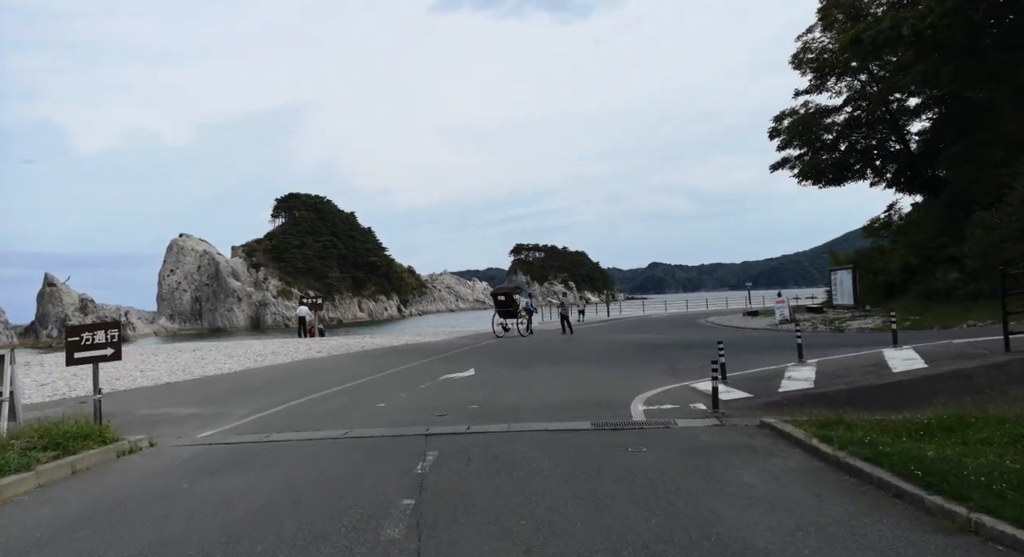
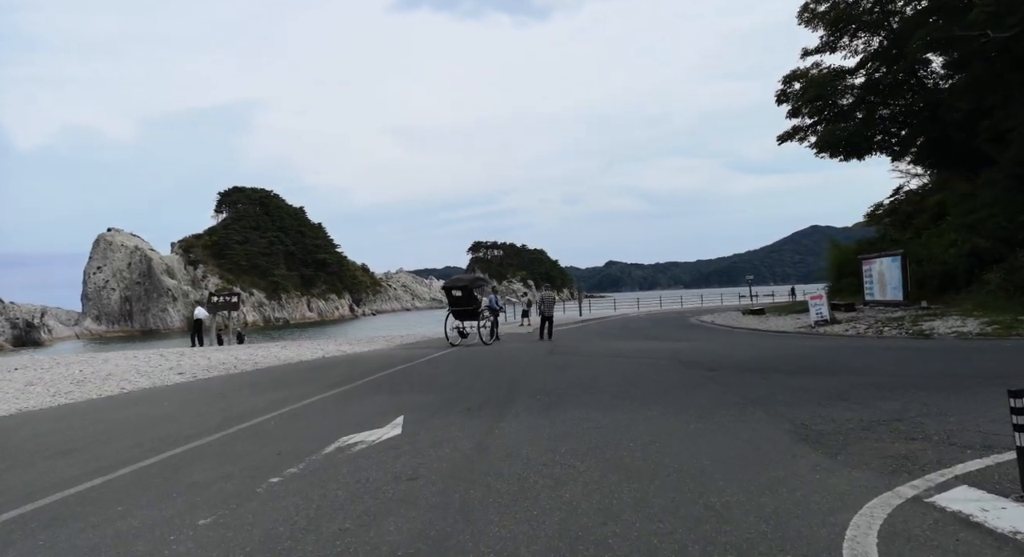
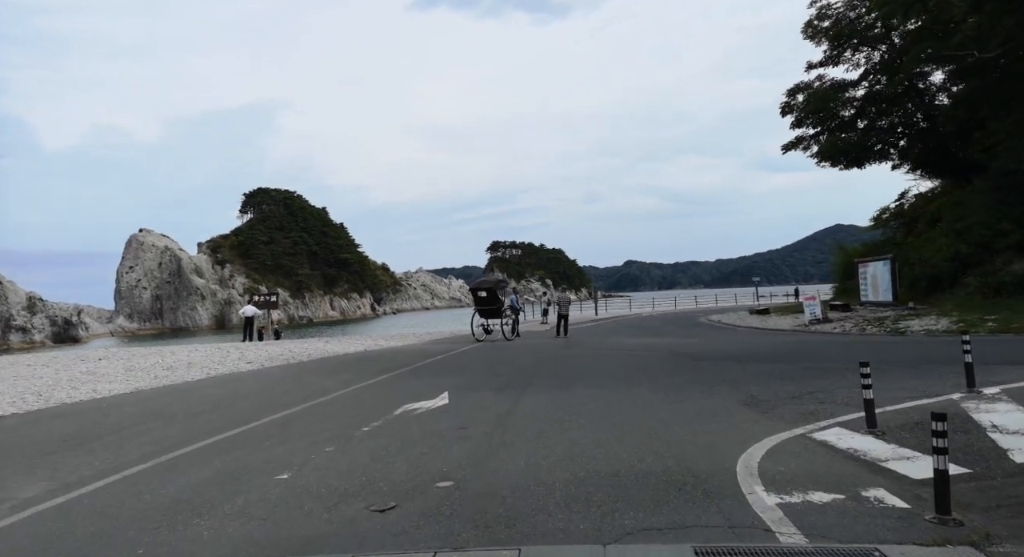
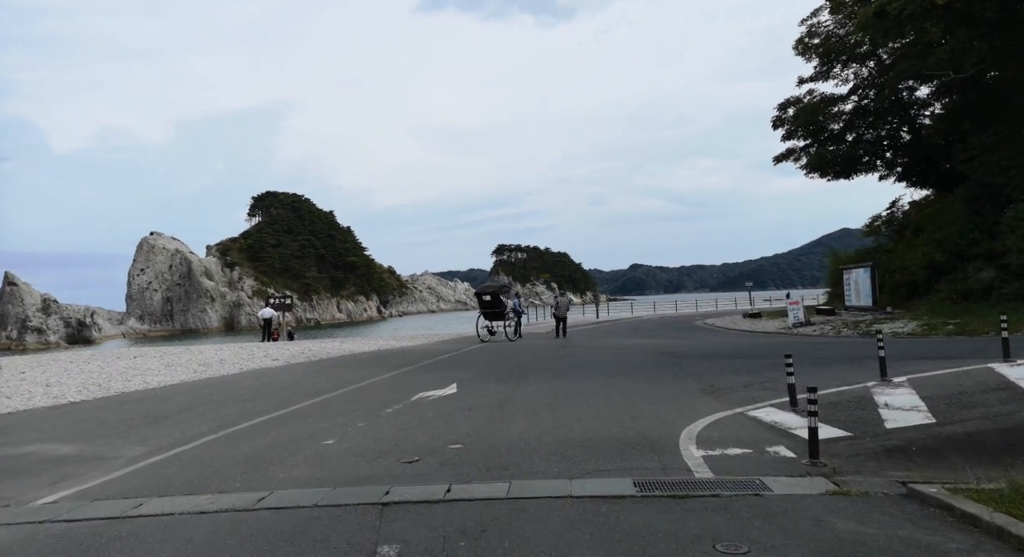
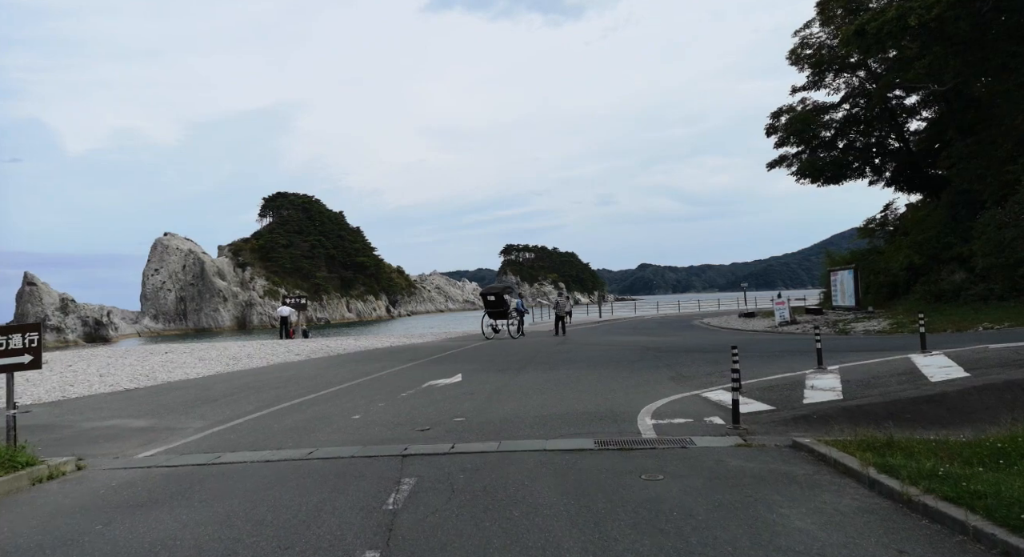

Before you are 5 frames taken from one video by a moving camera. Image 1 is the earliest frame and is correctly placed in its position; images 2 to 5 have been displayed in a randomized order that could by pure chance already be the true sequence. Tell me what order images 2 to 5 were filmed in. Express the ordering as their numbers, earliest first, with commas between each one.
5, 4, 3, 2
